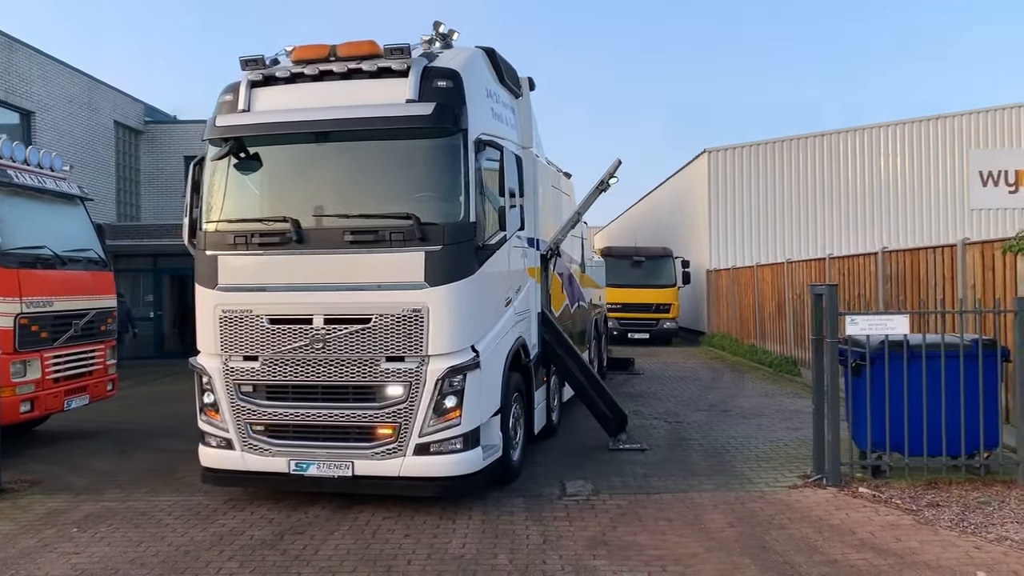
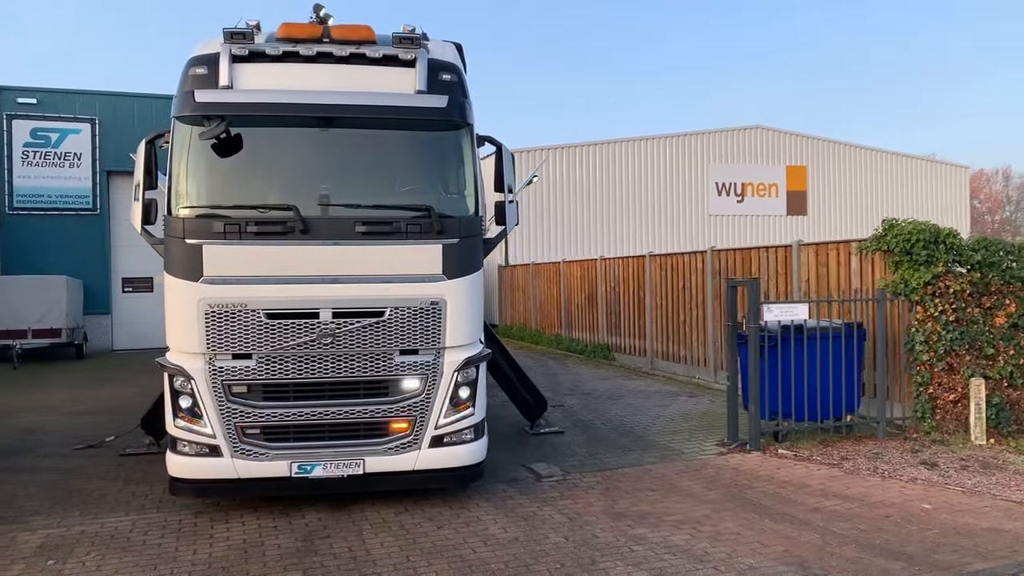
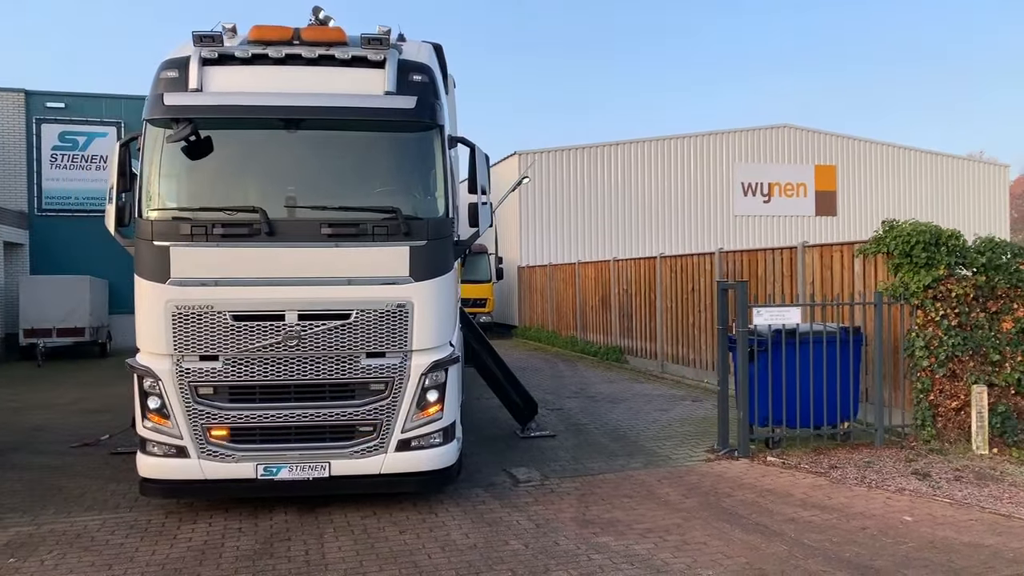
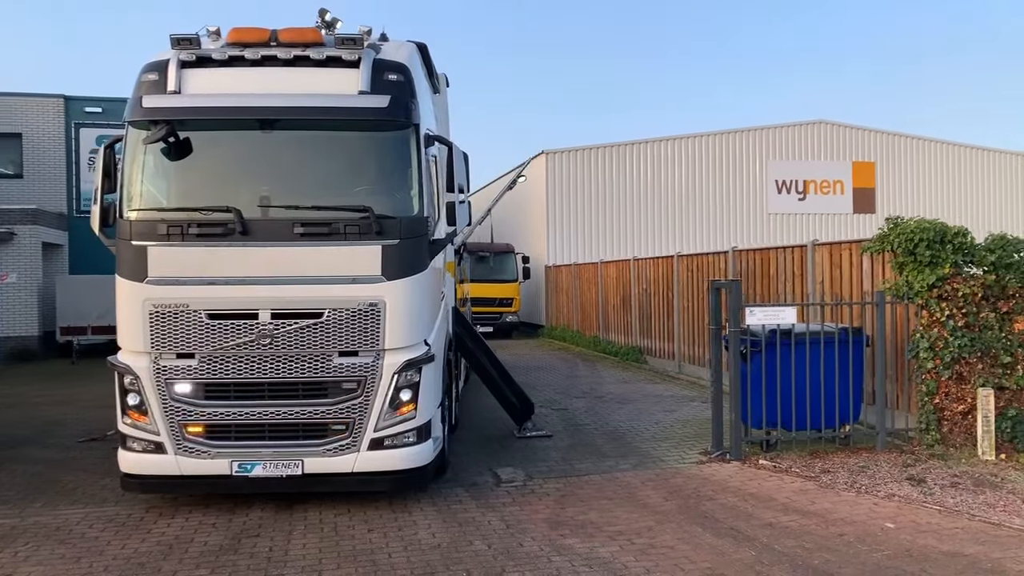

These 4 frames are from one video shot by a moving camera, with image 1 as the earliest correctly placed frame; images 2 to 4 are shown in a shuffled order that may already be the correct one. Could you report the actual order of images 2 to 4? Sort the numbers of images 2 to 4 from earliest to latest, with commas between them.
4, 3, 2
